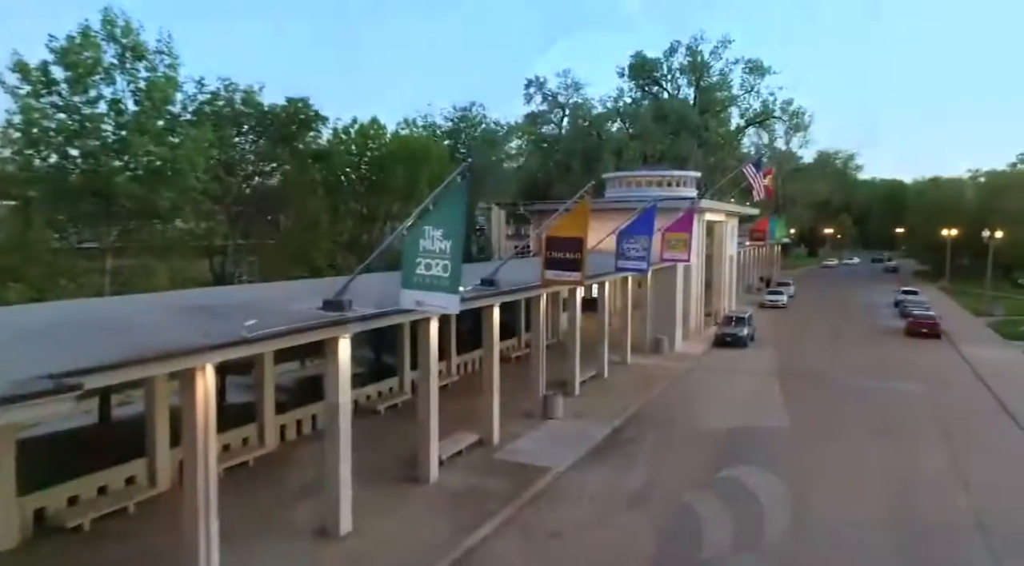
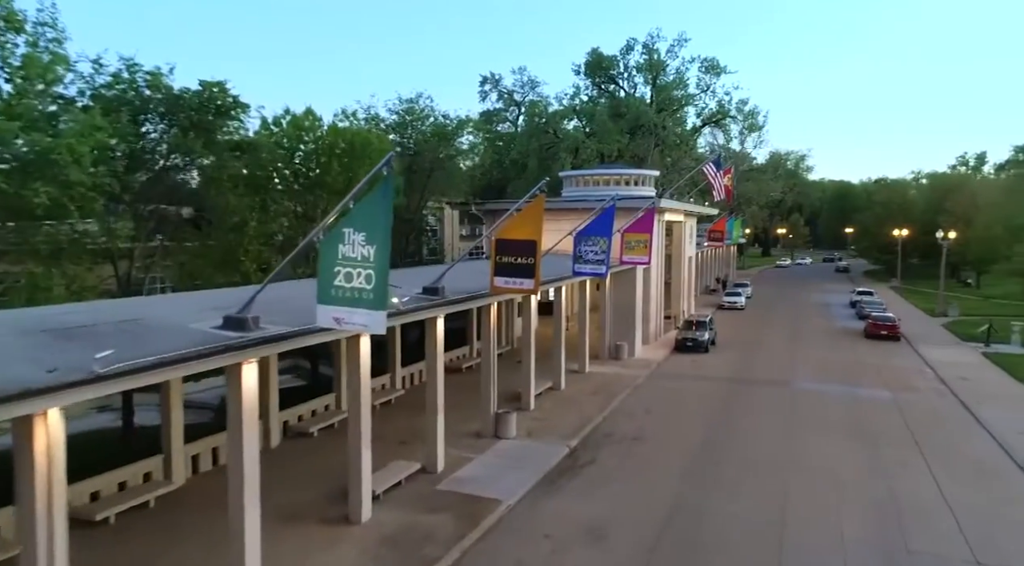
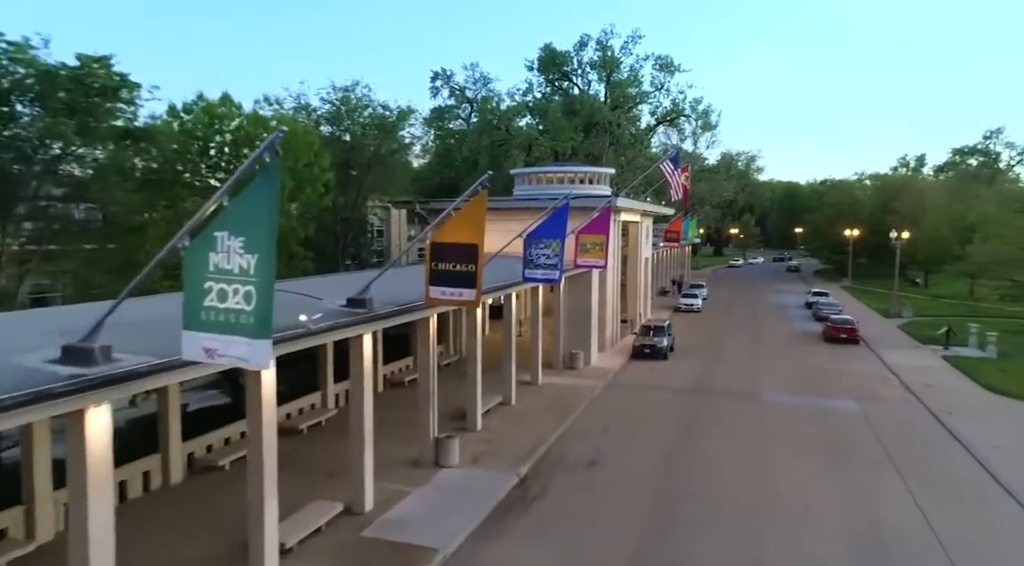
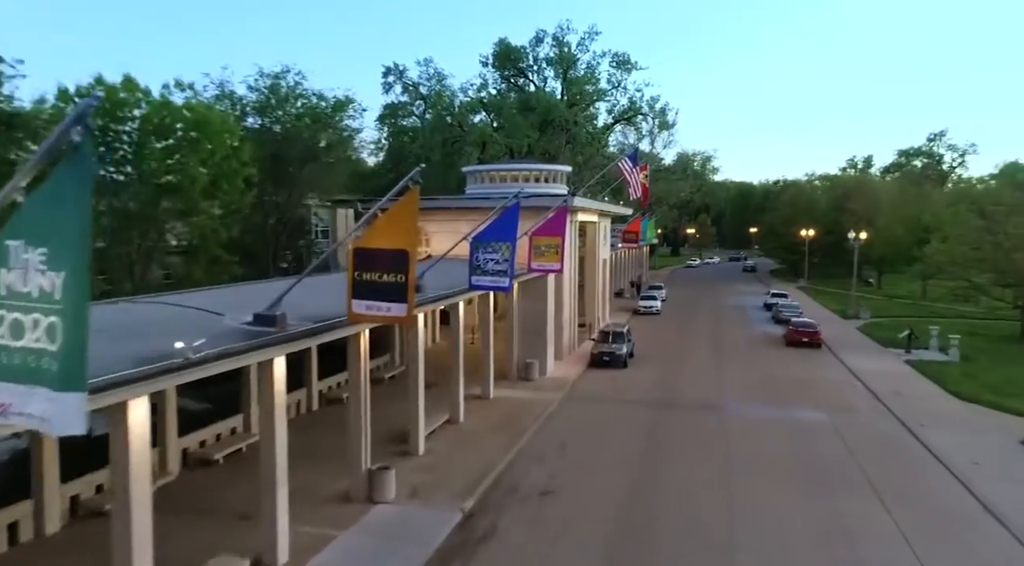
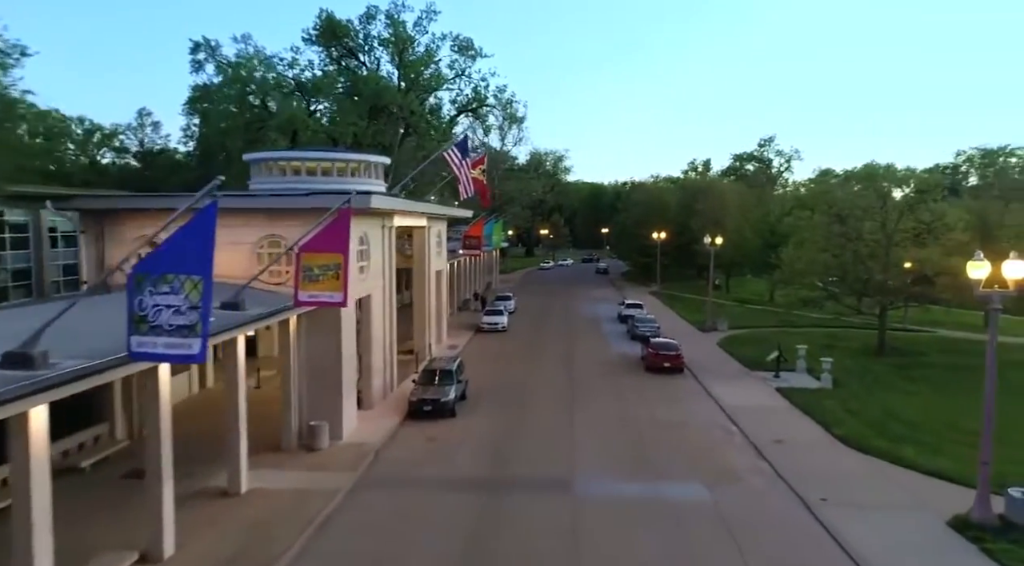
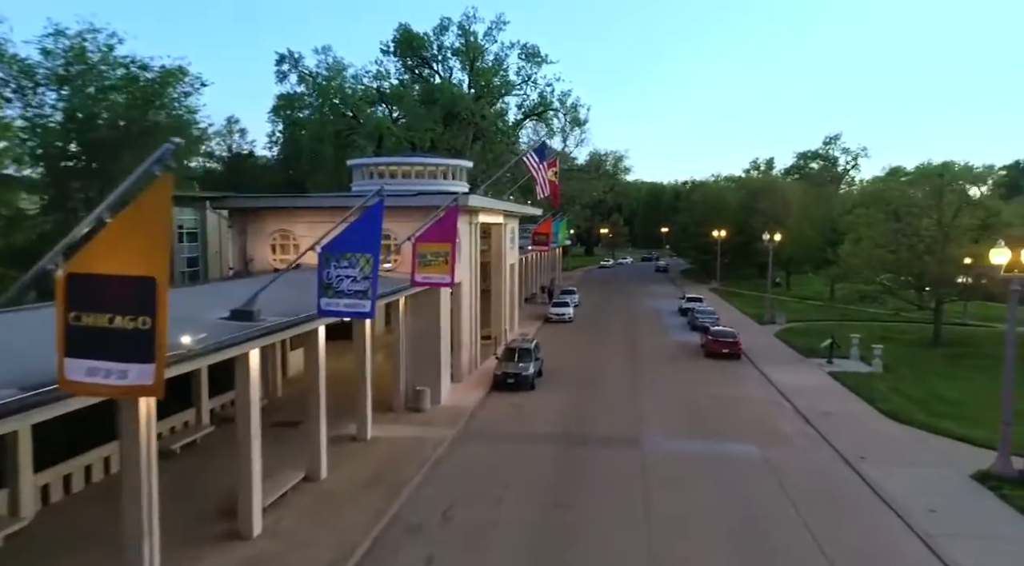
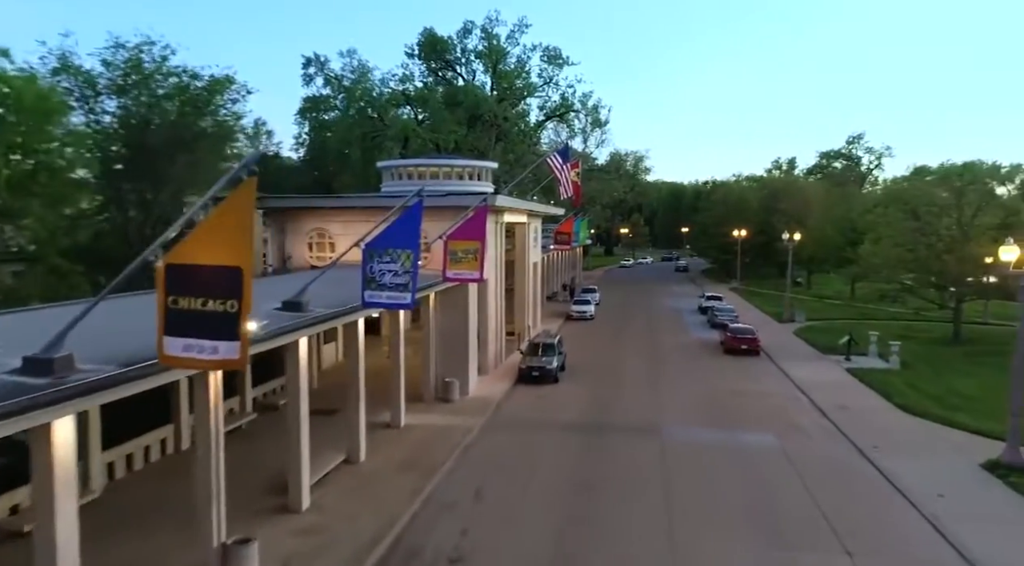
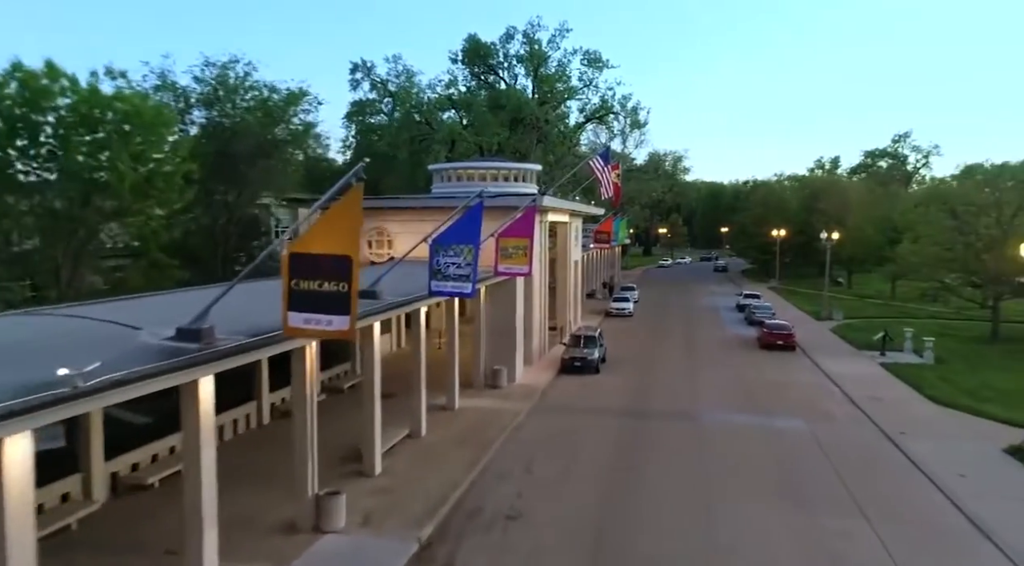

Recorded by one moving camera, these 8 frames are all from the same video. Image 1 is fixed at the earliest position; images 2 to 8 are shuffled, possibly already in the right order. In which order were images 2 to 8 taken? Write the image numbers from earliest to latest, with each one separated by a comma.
2, 3, 4, 8, 7, 6, 5
